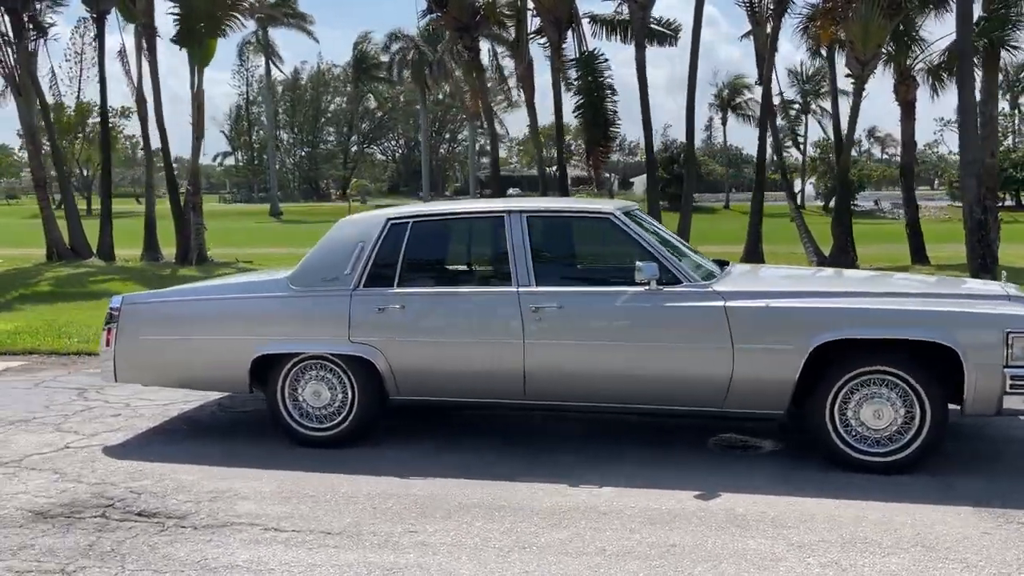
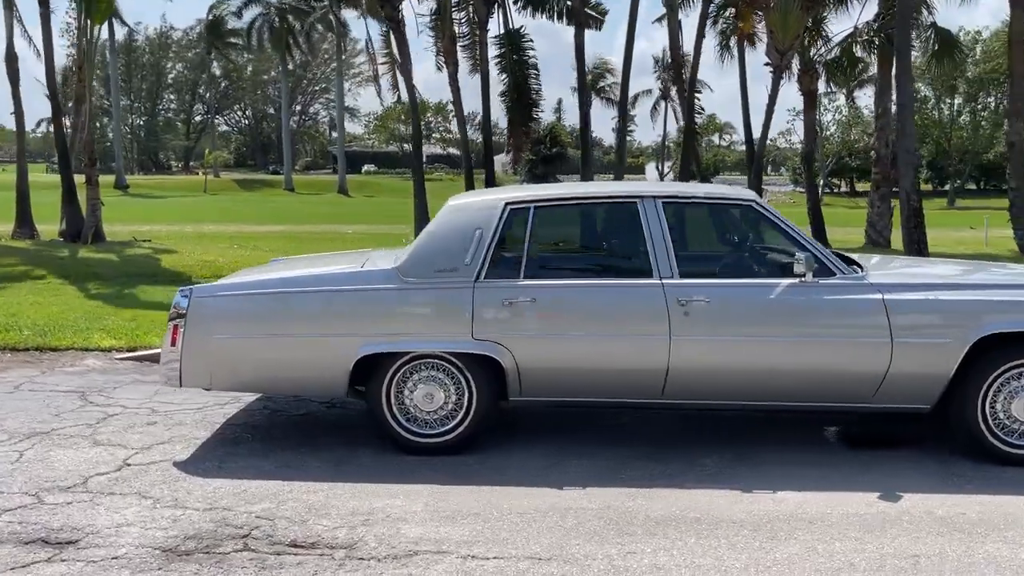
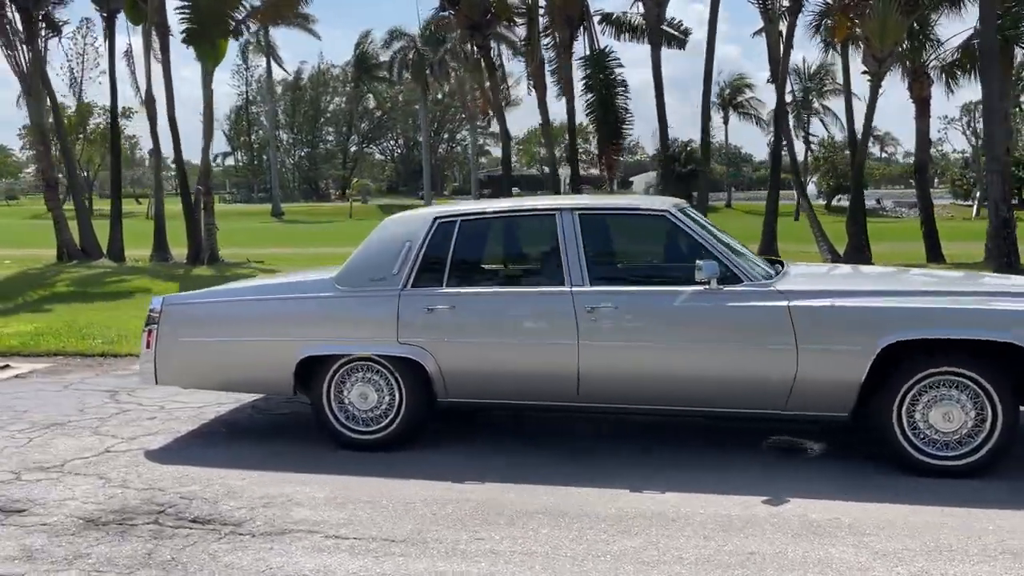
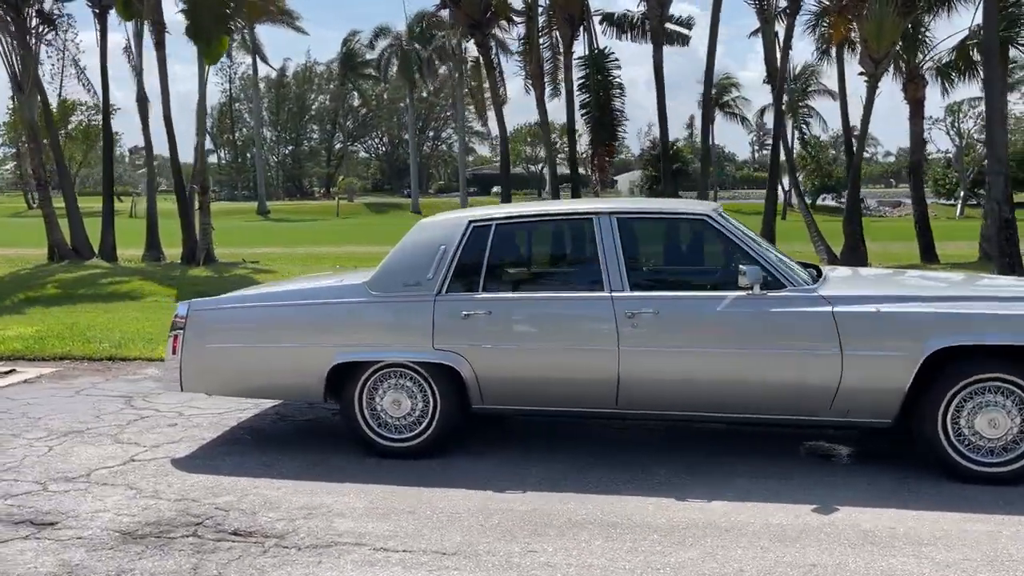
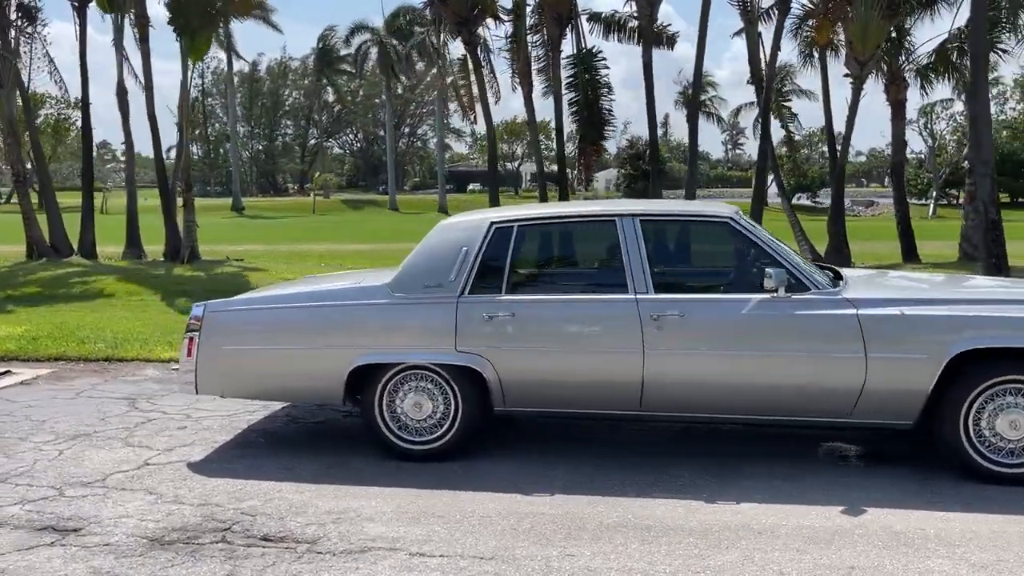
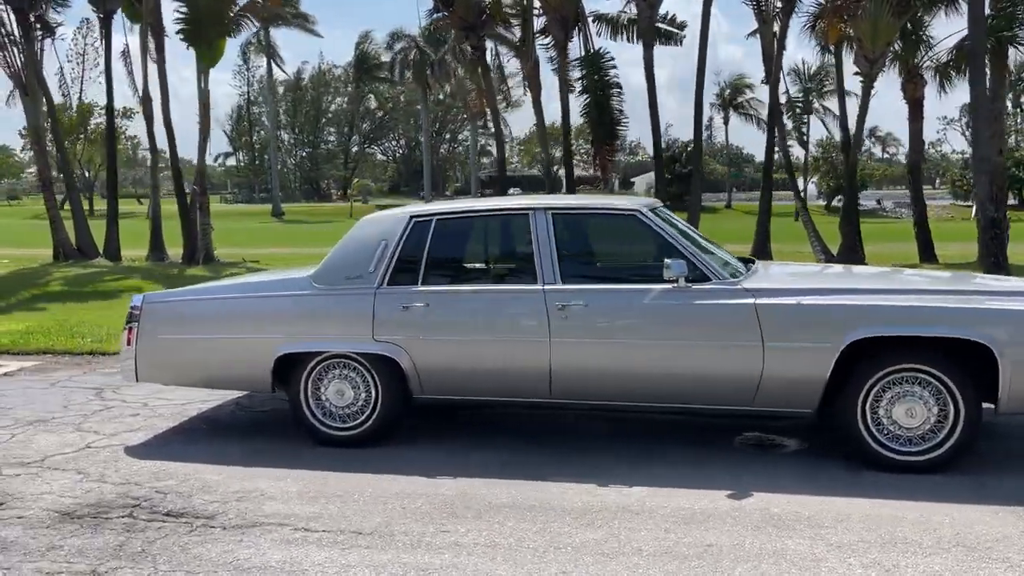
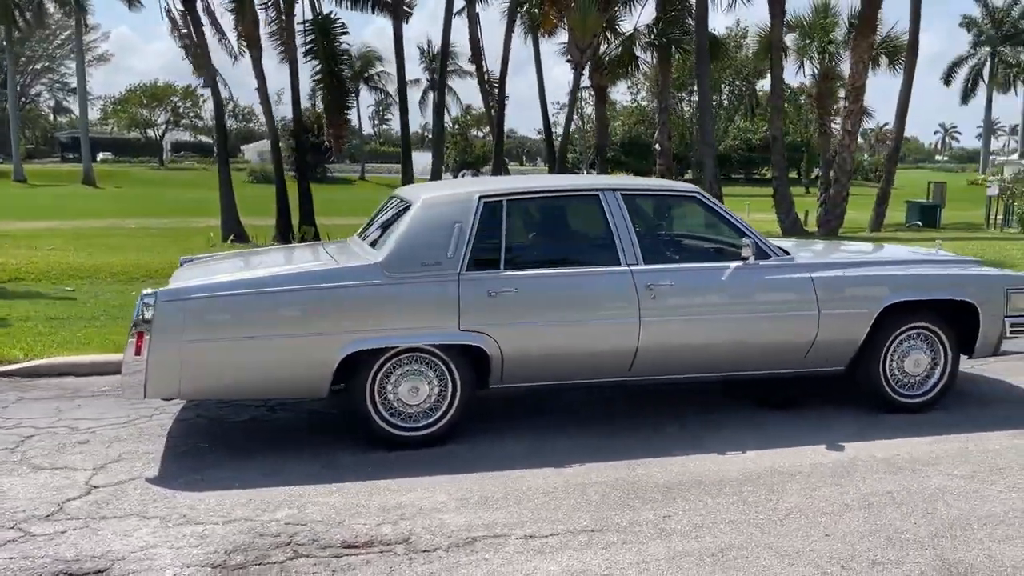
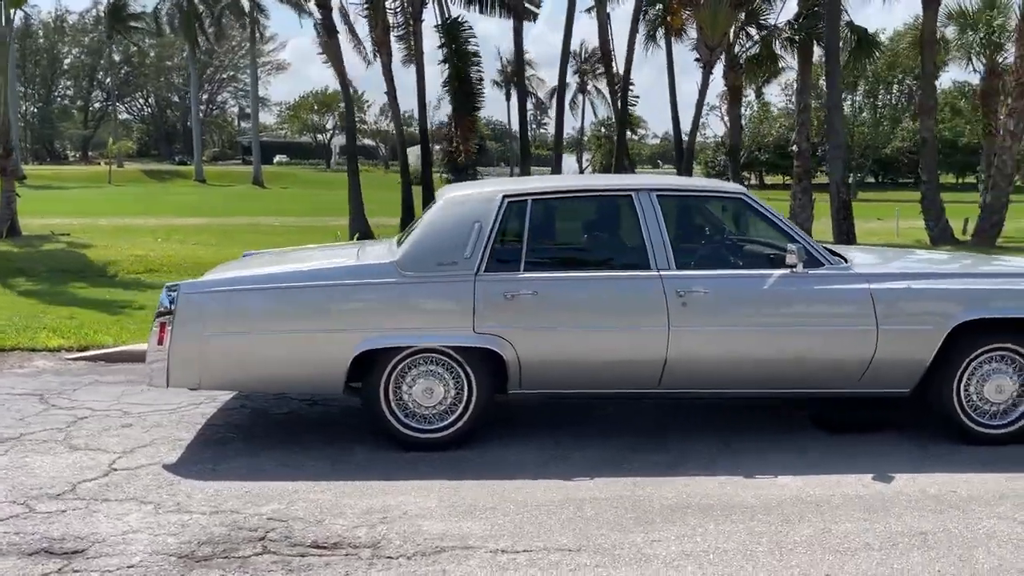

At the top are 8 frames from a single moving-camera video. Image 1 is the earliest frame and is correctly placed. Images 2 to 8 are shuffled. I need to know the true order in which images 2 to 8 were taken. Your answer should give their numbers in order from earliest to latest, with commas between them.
6, 3, 4, 5, 2, 8, 7
